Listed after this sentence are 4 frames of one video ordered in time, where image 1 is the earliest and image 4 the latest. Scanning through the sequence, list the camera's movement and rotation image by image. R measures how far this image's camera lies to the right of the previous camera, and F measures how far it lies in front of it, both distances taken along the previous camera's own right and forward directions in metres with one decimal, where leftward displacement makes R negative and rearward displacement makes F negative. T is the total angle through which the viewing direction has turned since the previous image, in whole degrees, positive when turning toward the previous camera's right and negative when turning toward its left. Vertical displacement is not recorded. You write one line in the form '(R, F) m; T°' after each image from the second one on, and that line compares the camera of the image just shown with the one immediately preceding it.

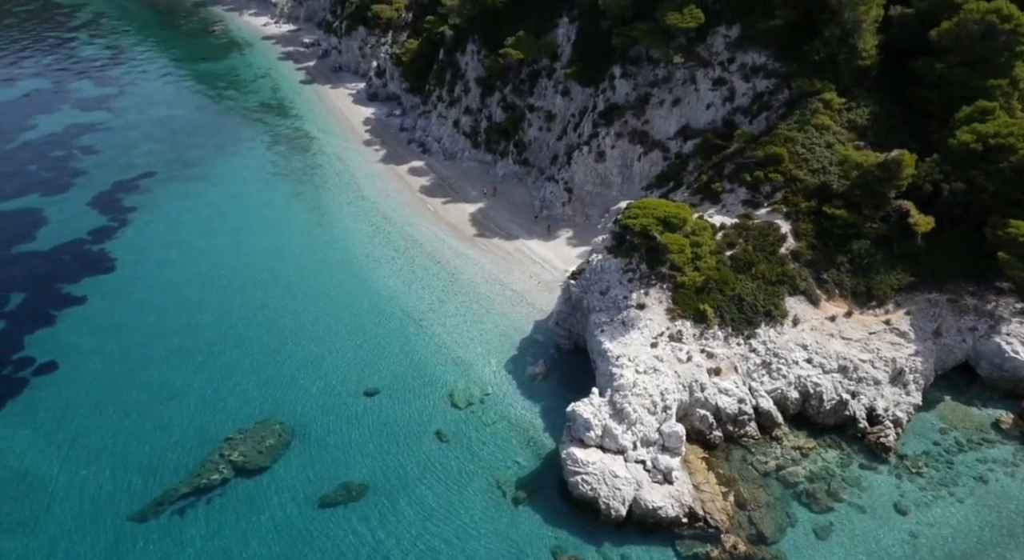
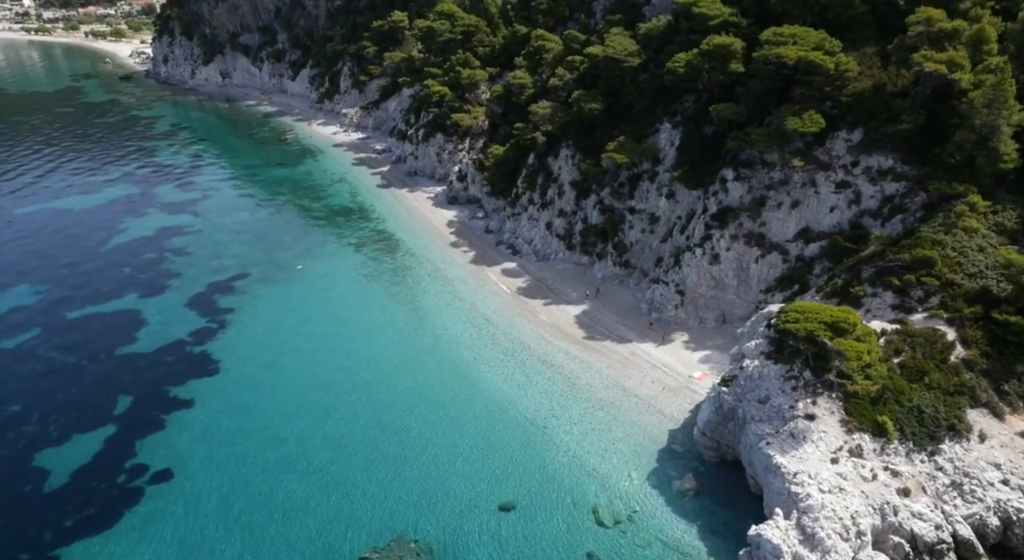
(-5.5, +0.9) m; -2°
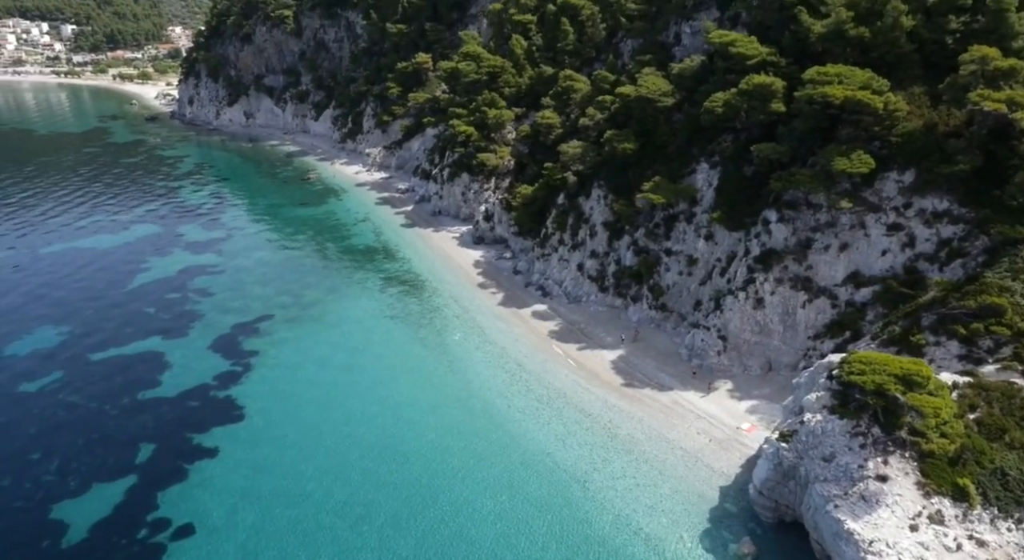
(-1.3, +1.2) m; -1°
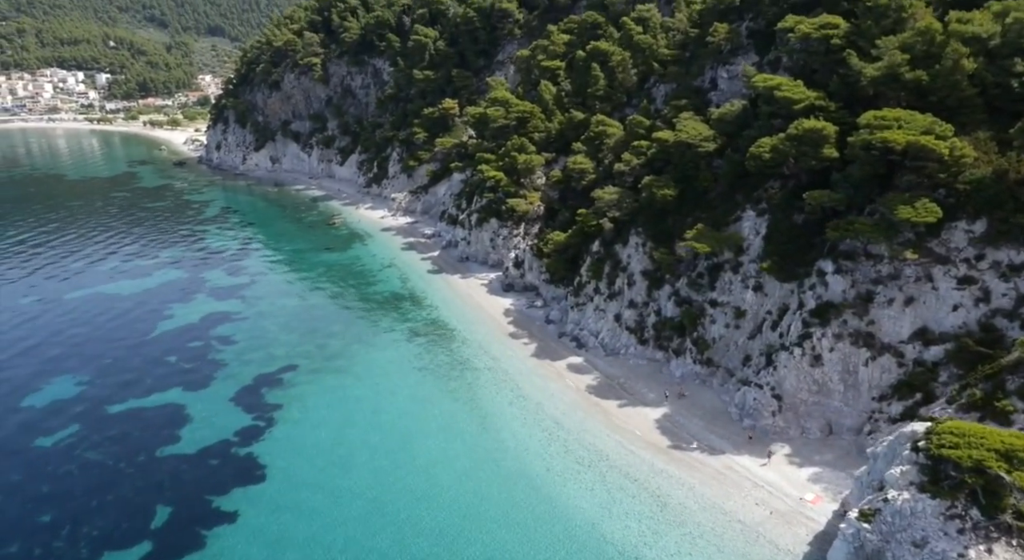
(-1.2, +1.8) m; -2°
